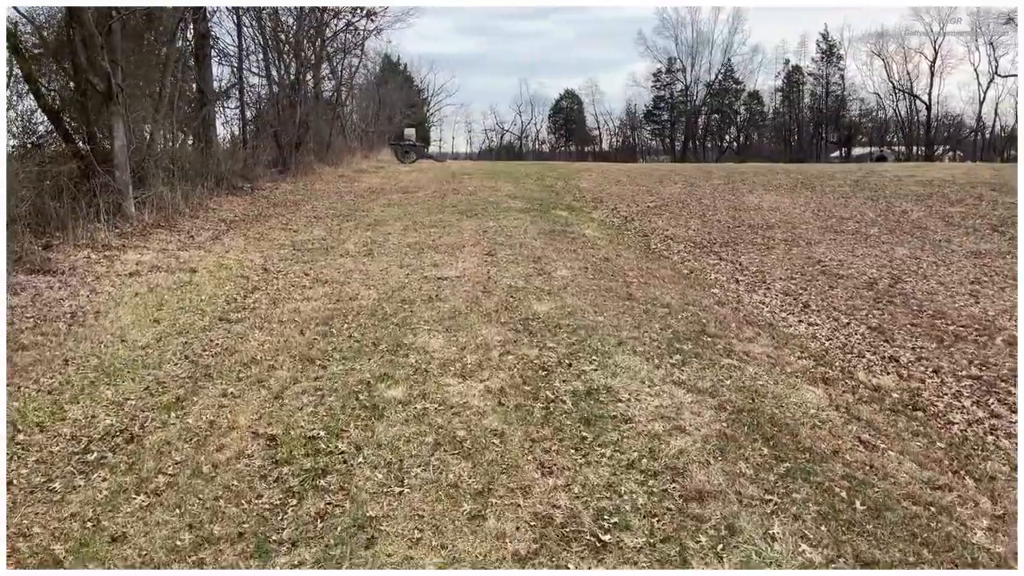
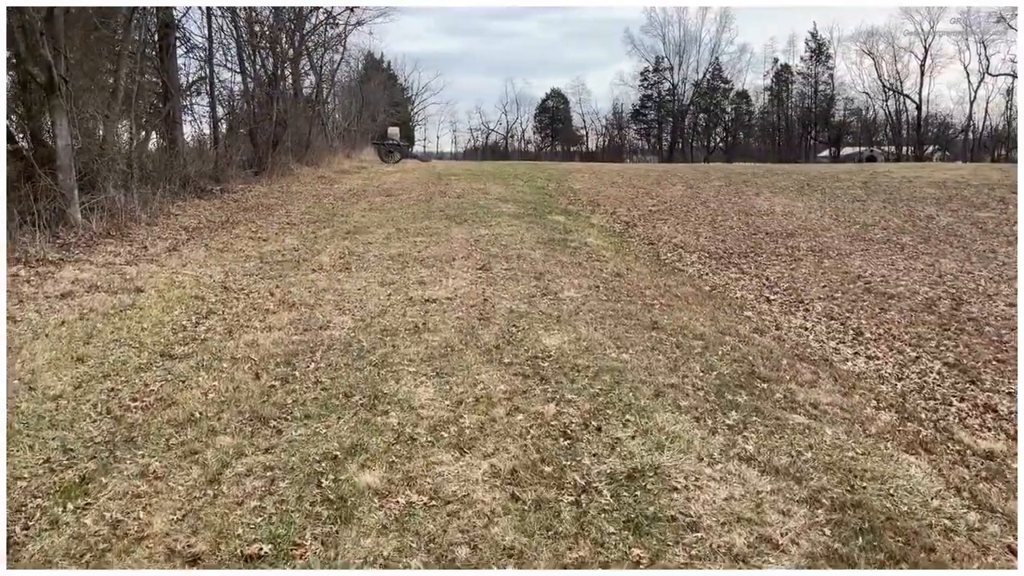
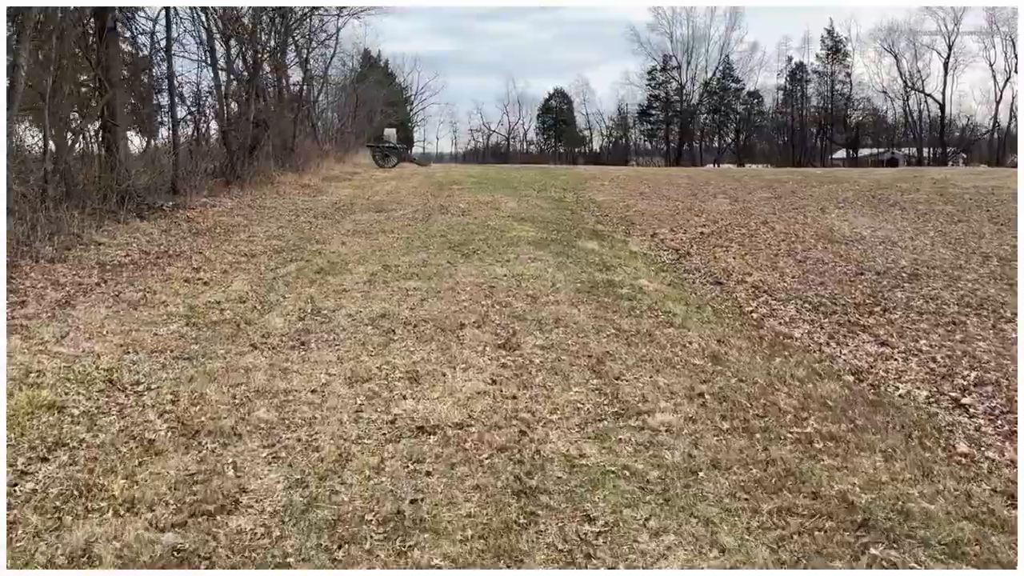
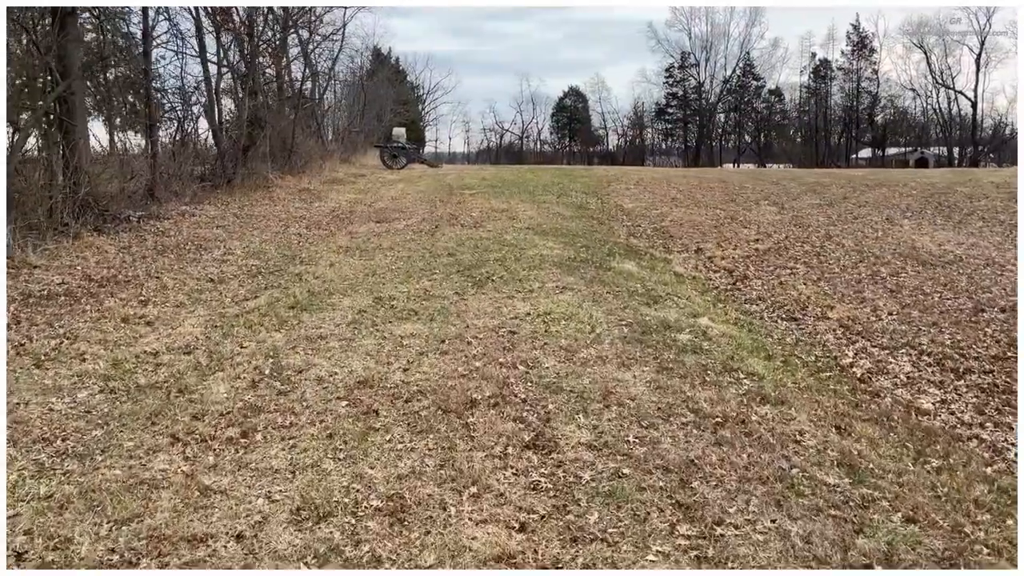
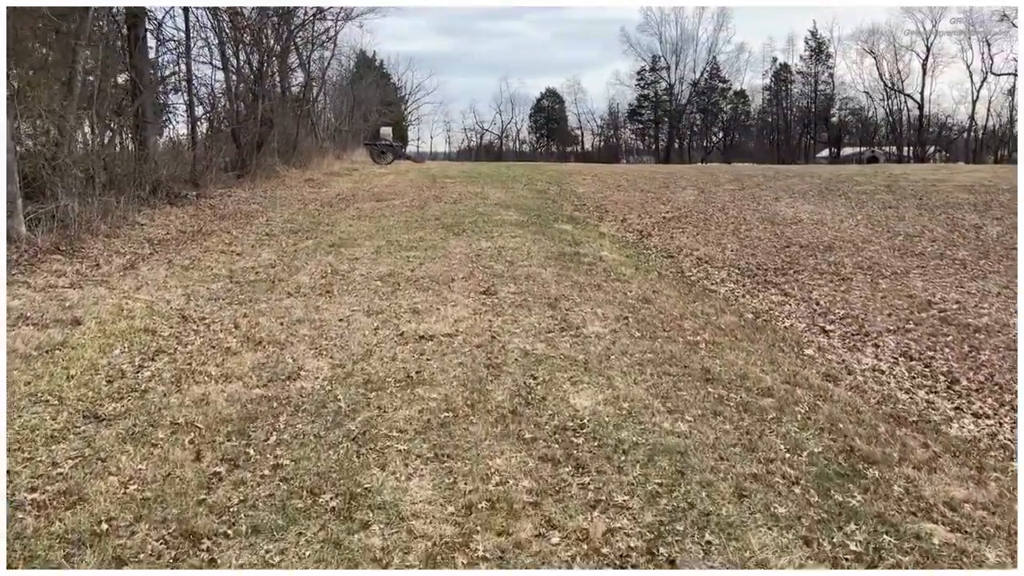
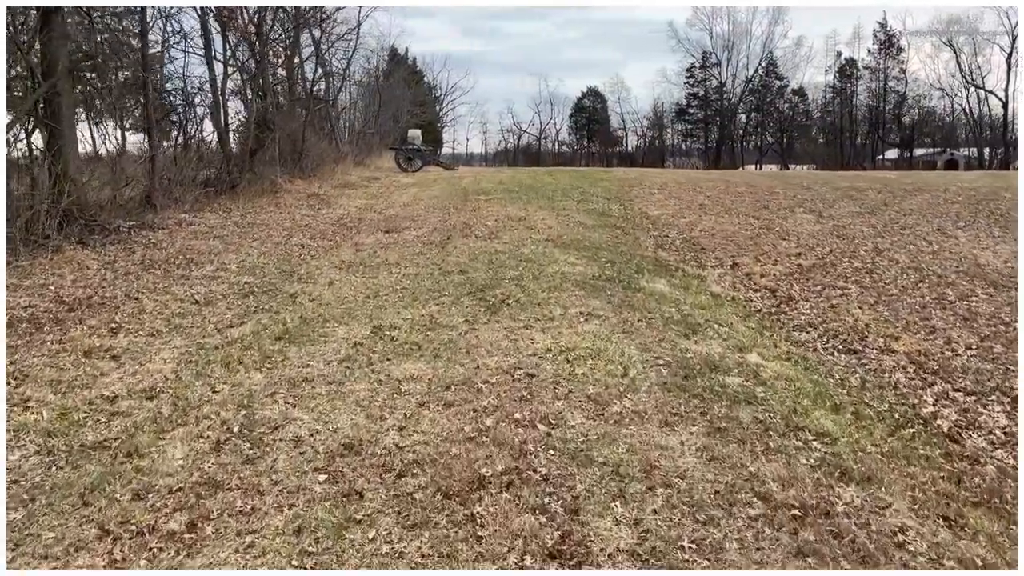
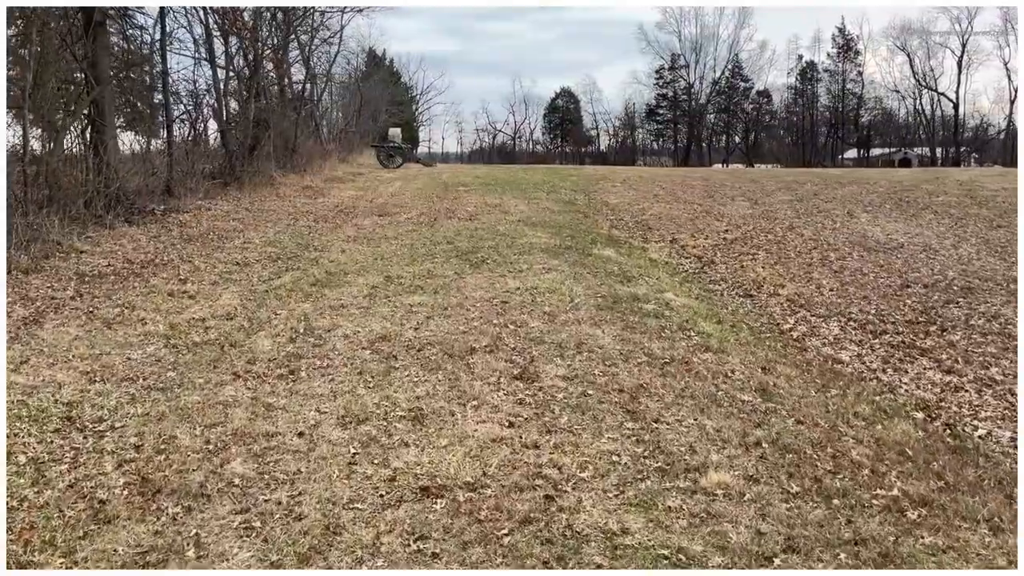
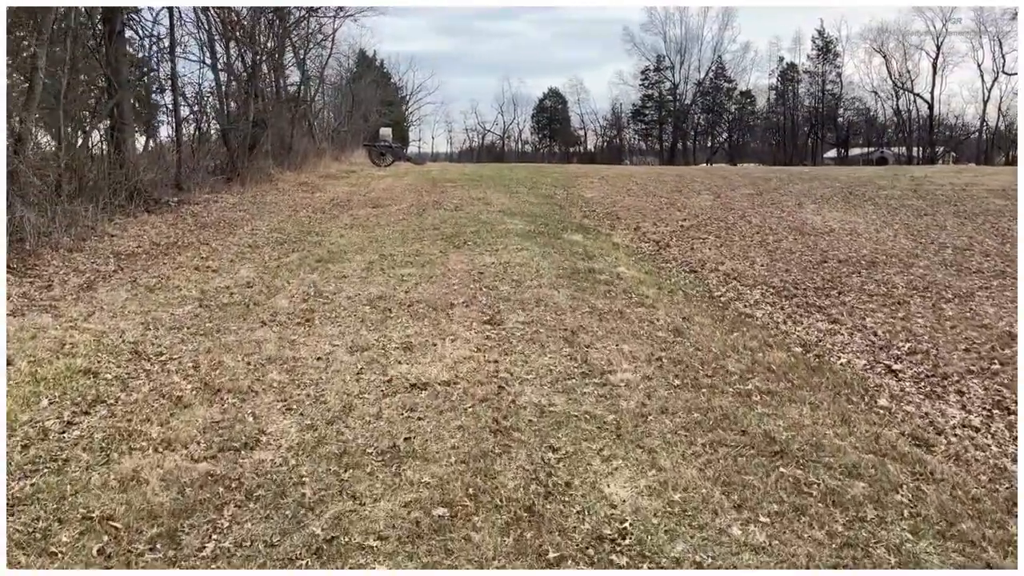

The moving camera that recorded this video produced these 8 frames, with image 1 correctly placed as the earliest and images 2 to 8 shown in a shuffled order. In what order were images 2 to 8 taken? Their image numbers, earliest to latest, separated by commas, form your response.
2, 5, 8, 3, 7, 4, 6
